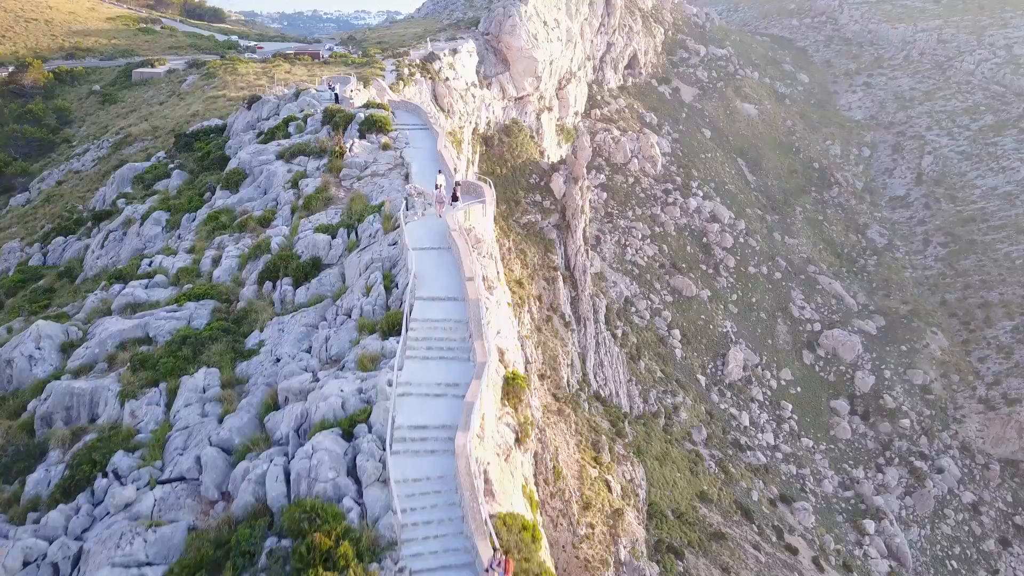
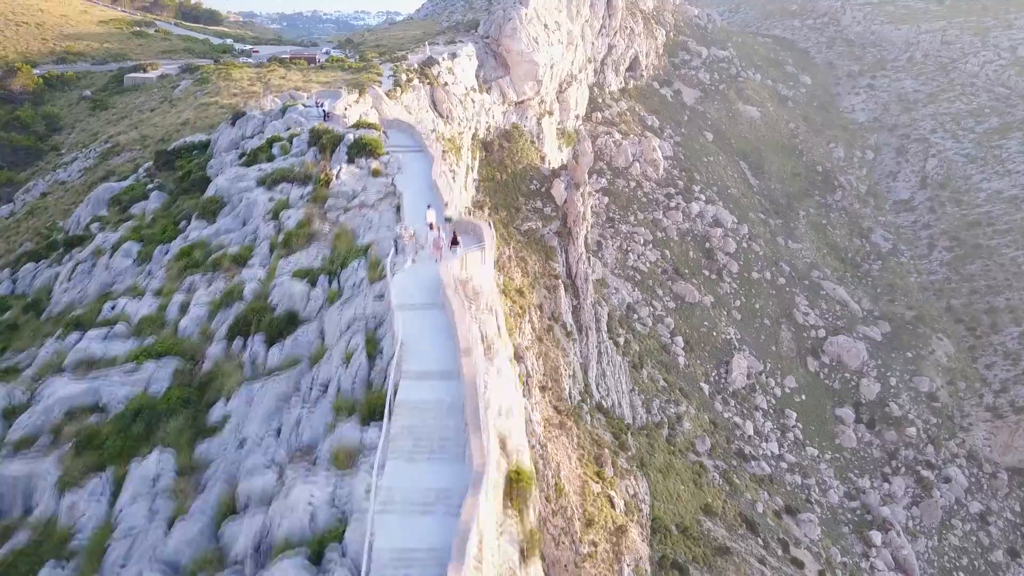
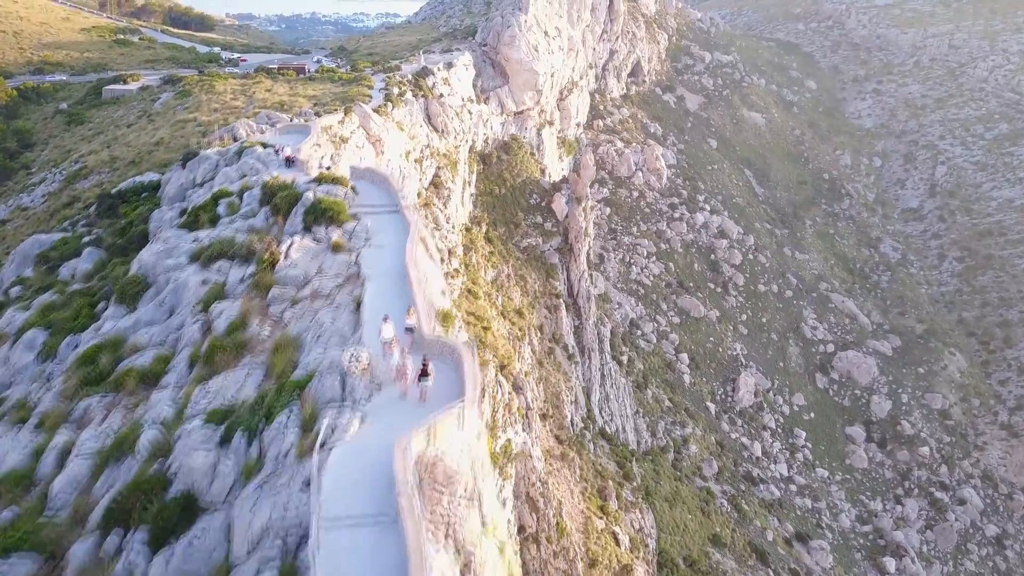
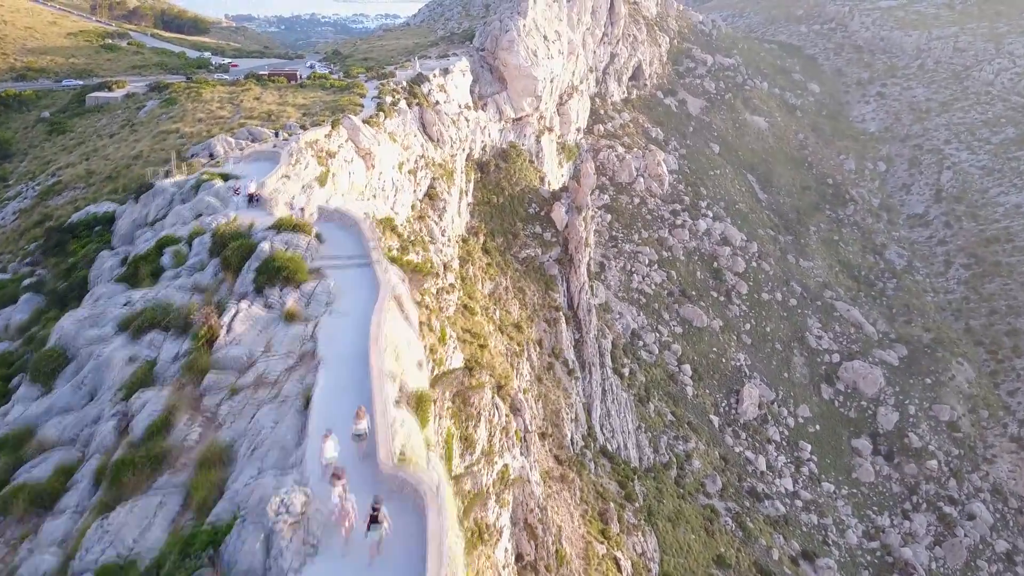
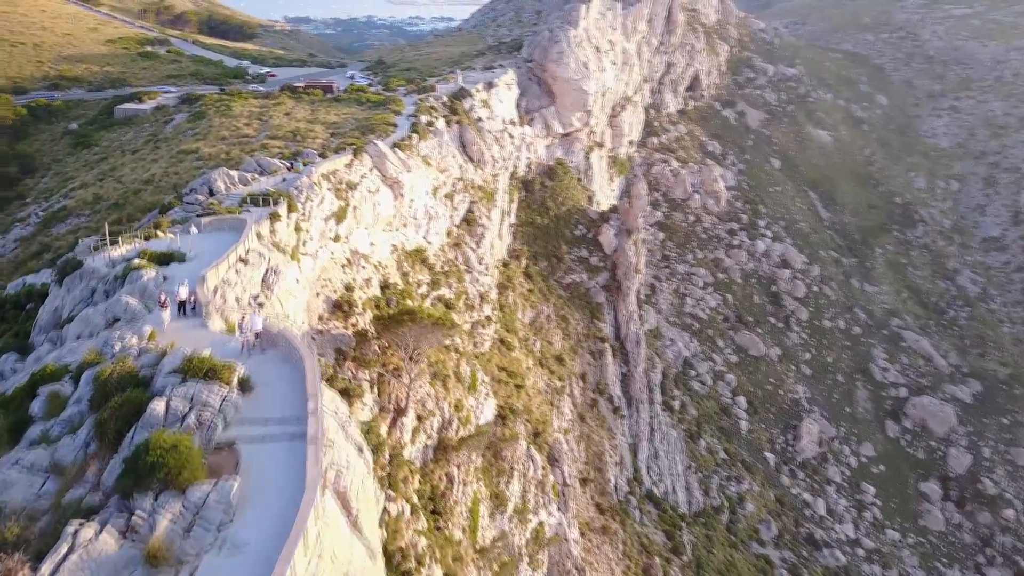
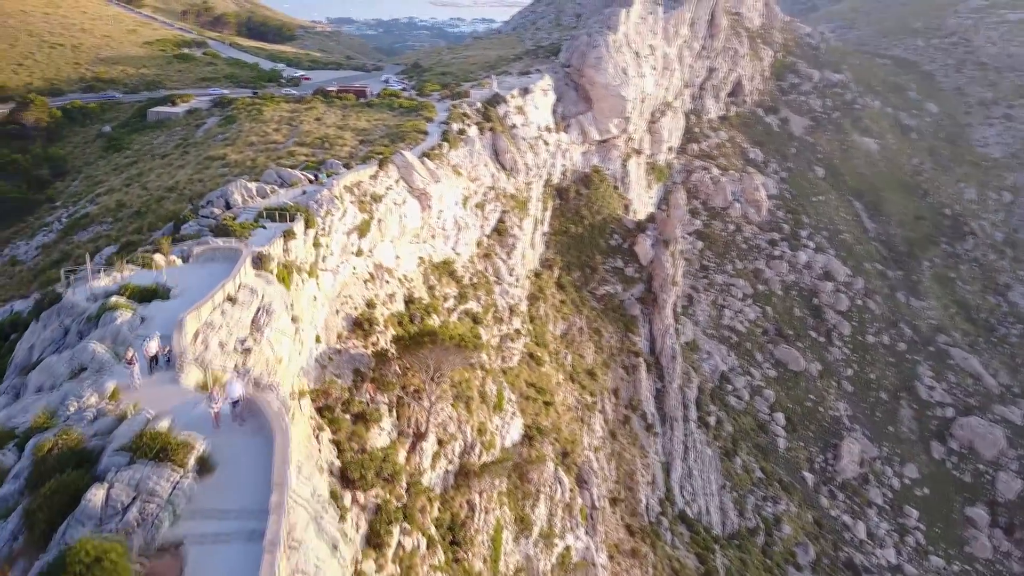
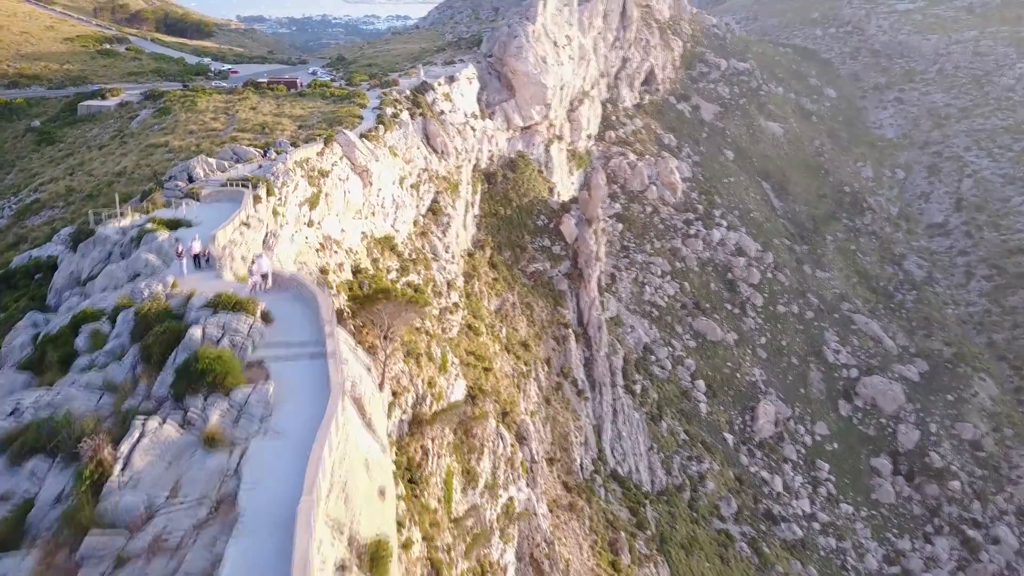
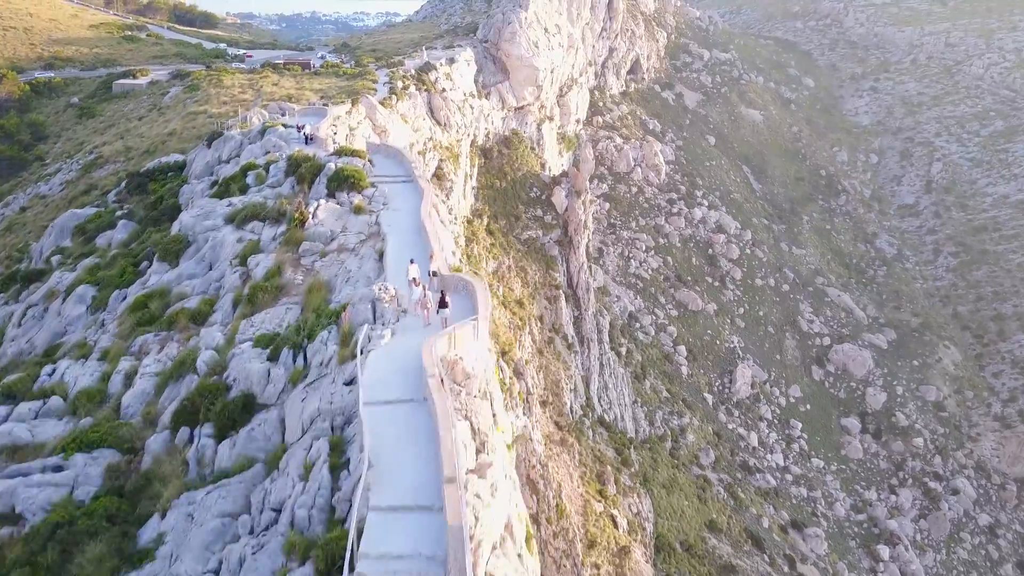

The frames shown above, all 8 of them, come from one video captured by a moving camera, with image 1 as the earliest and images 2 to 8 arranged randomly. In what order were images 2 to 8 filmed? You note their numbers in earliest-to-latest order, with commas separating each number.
2, 8, 3, 4, 7, 5, 6
